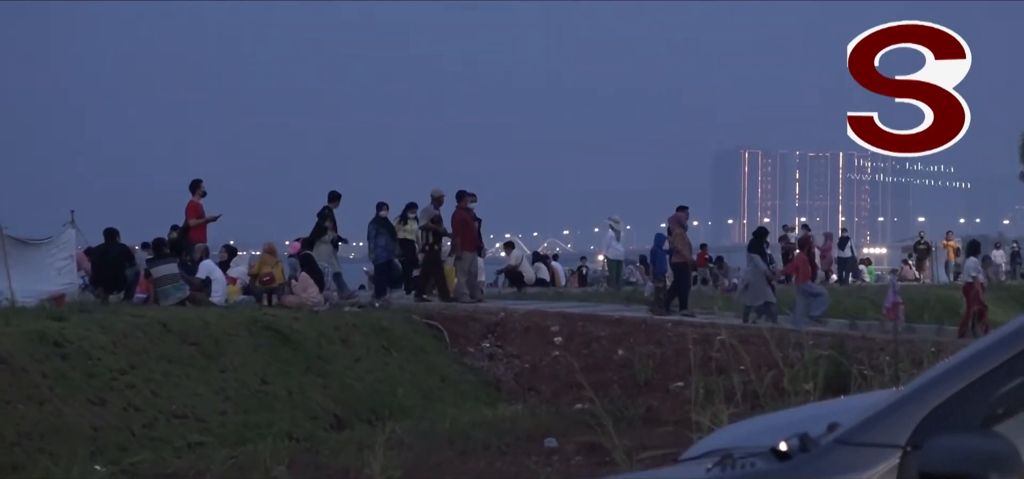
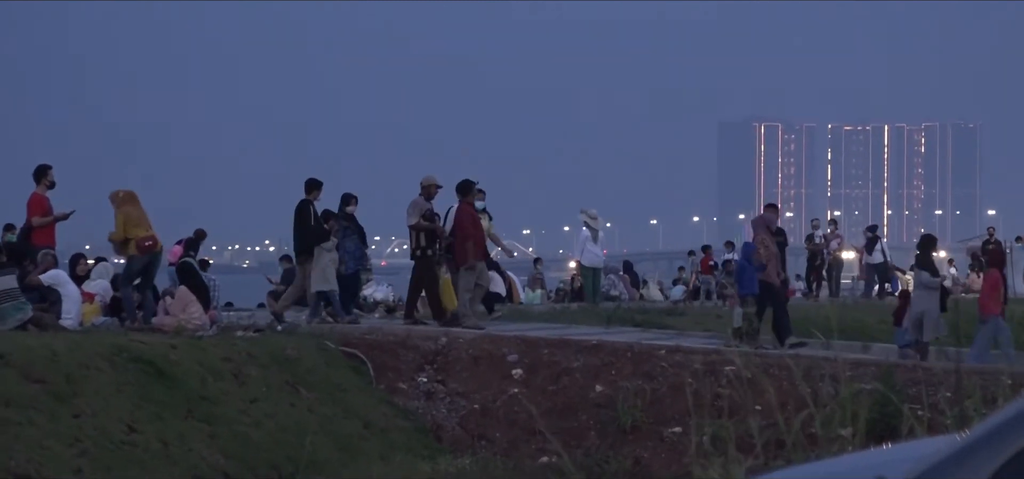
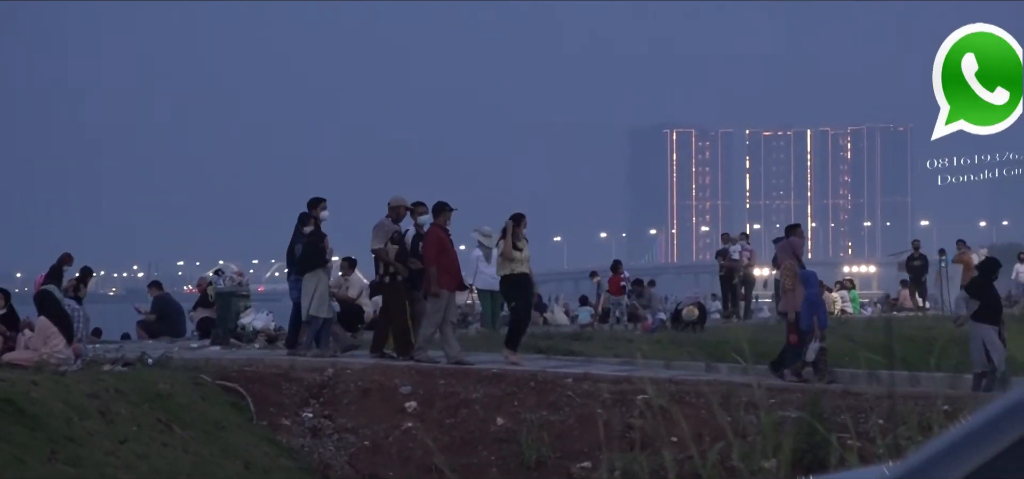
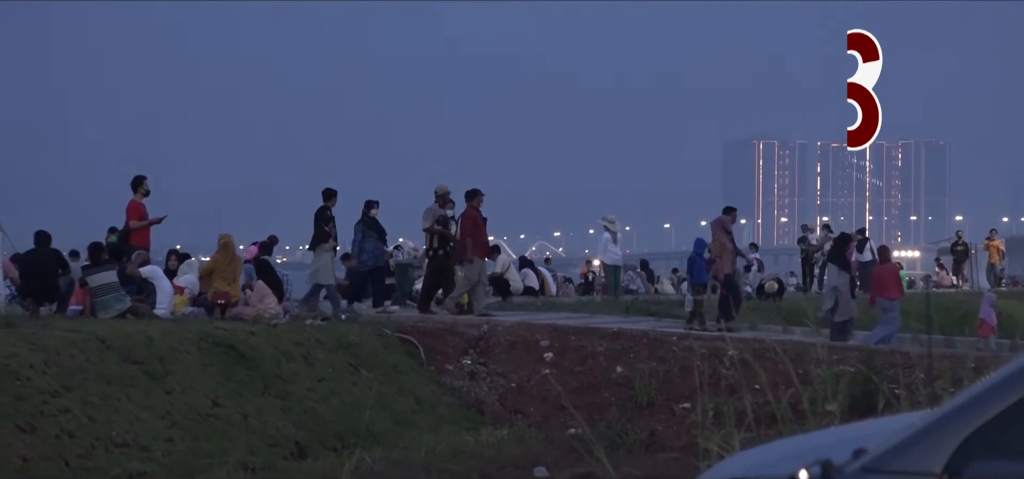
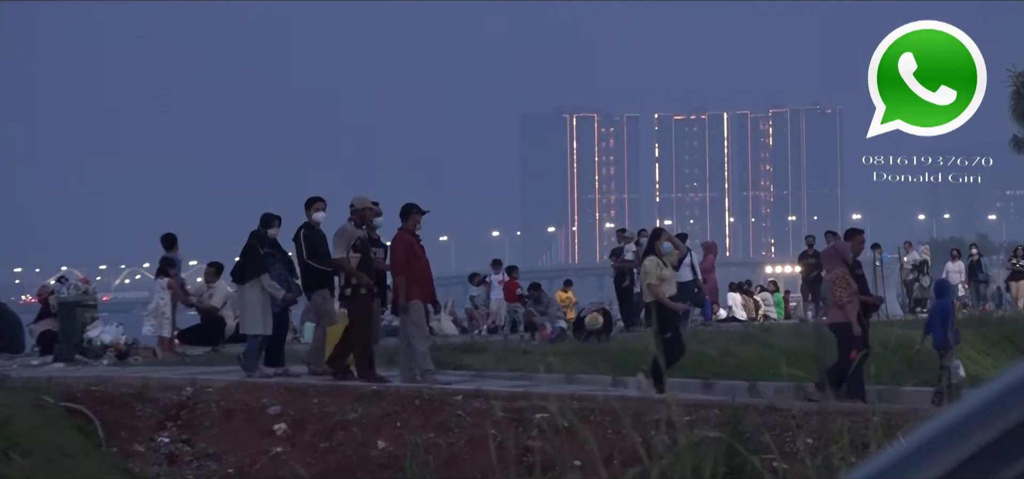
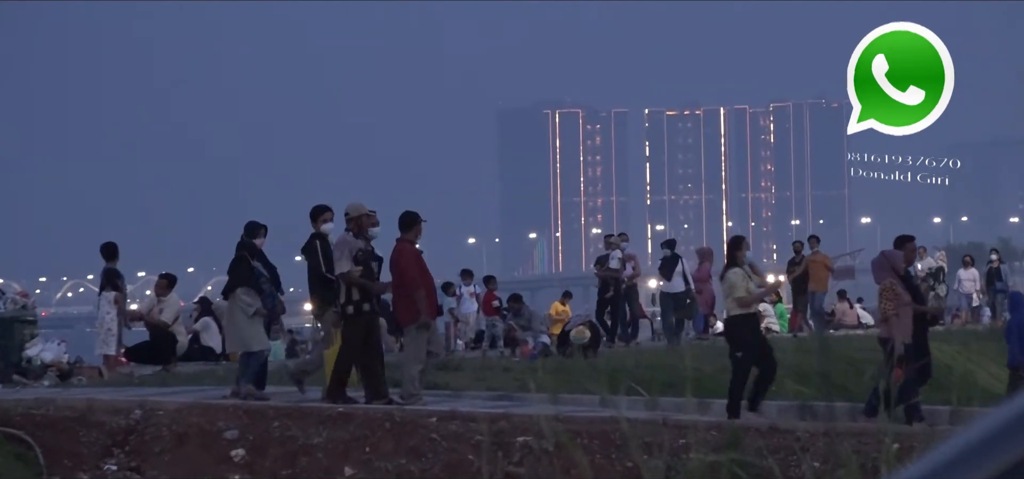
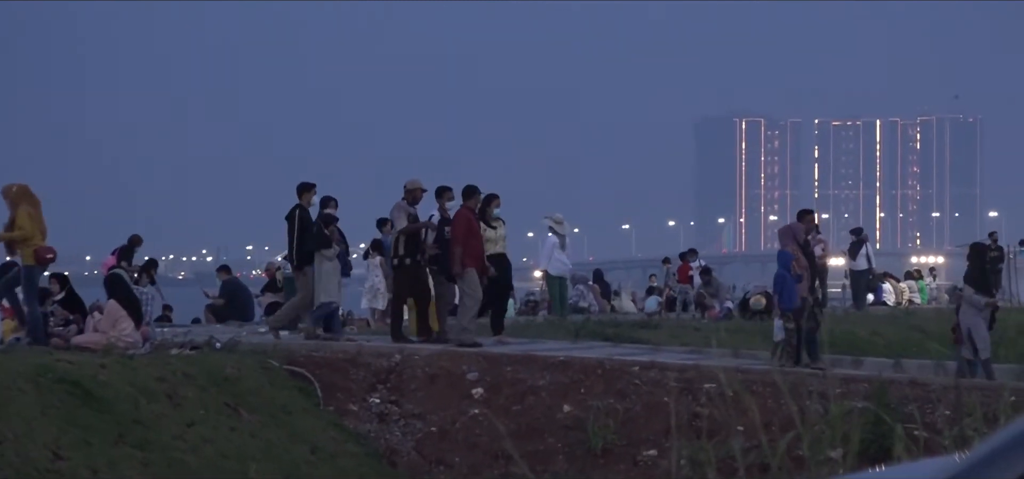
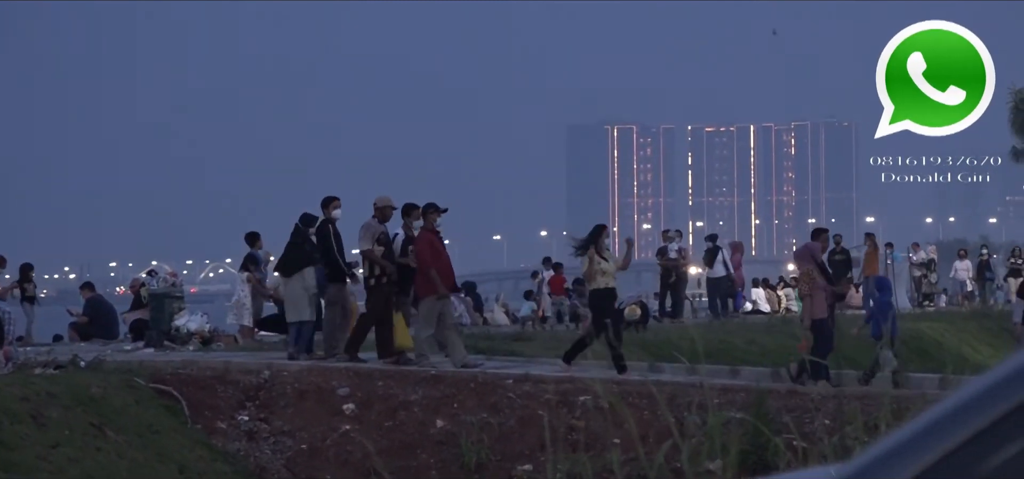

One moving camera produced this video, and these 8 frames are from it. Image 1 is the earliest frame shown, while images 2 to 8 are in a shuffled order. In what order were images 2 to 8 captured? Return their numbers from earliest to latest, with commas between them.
4, 2, 7, 3, 8, 5, 6
